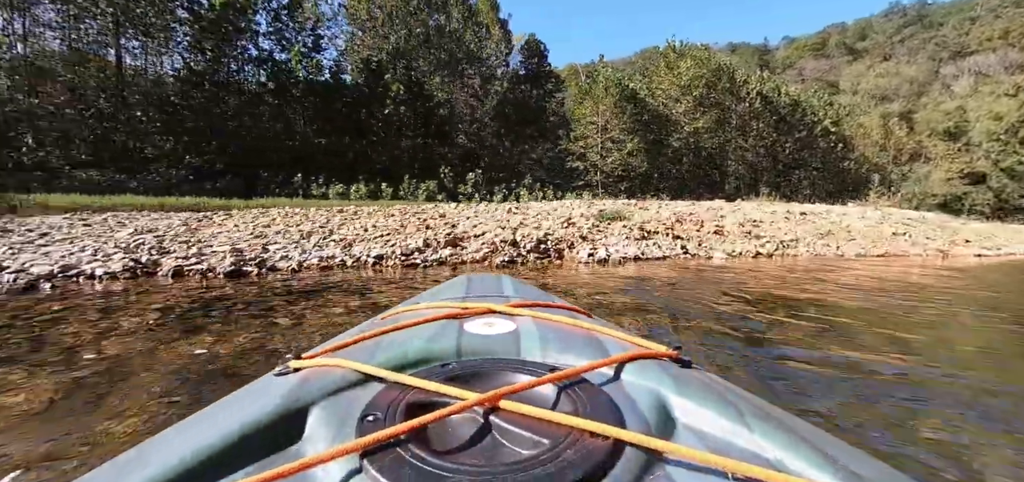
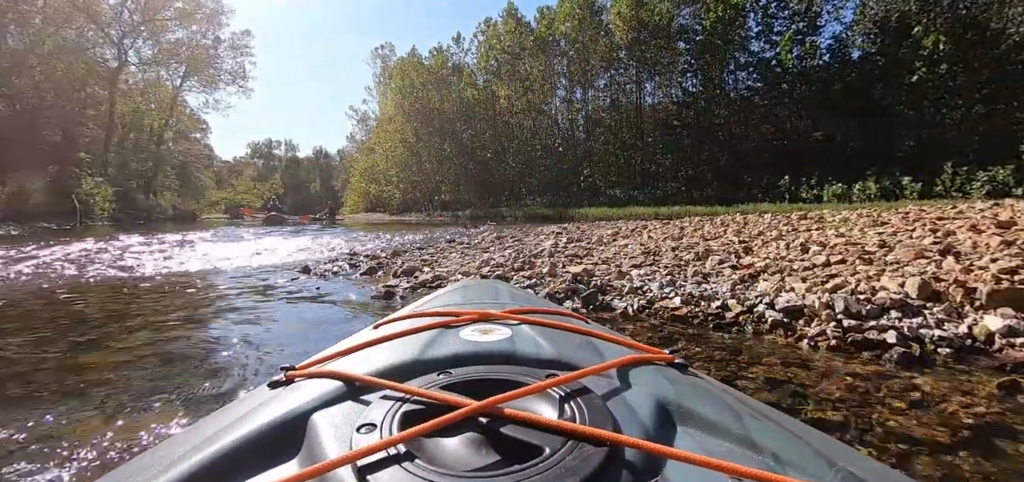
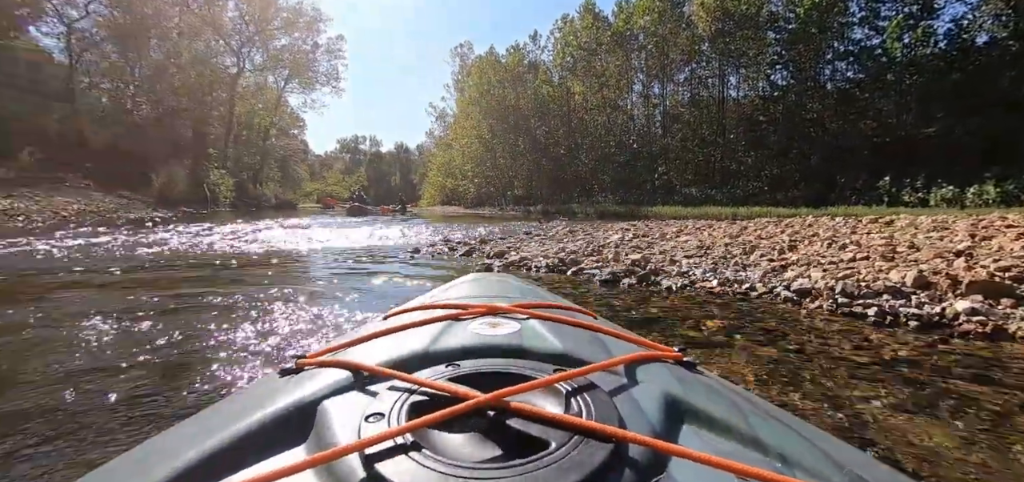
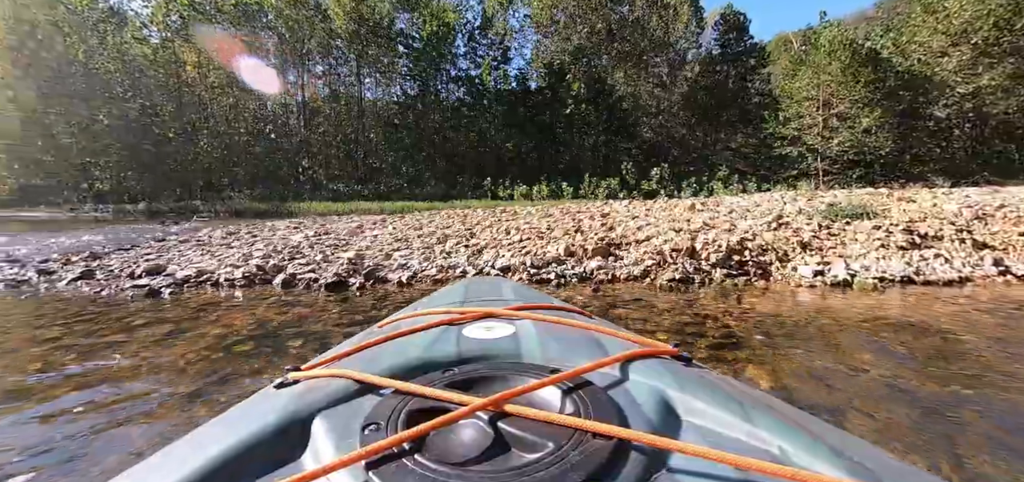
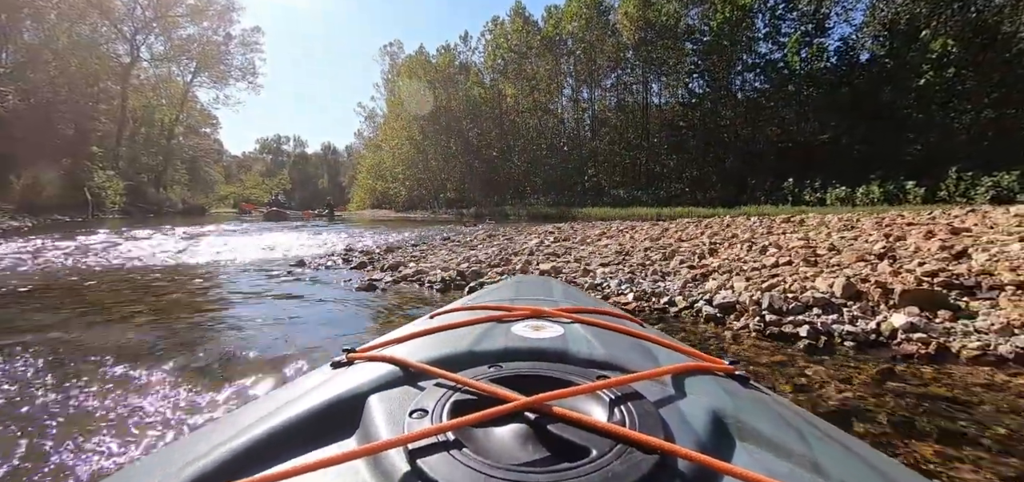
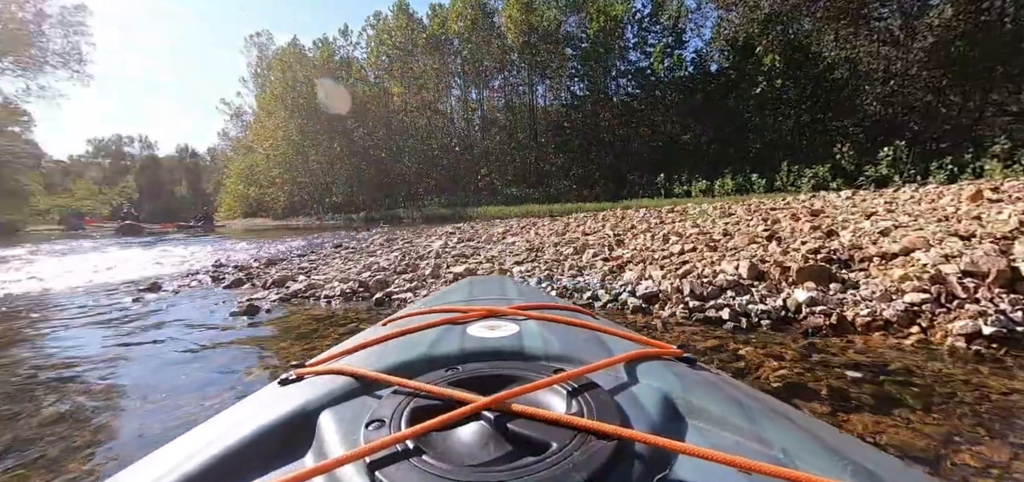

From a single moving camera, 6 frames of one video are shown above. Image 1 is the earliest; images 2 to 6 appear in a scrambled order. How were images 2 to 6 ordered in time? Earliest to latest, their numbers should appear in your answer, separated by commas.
4, 6, 2, 5, 3
